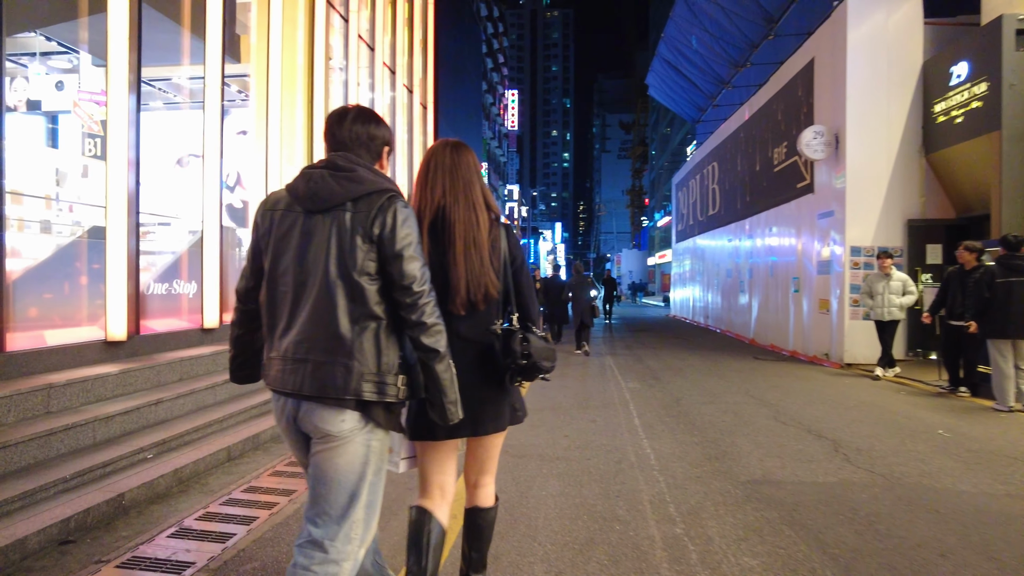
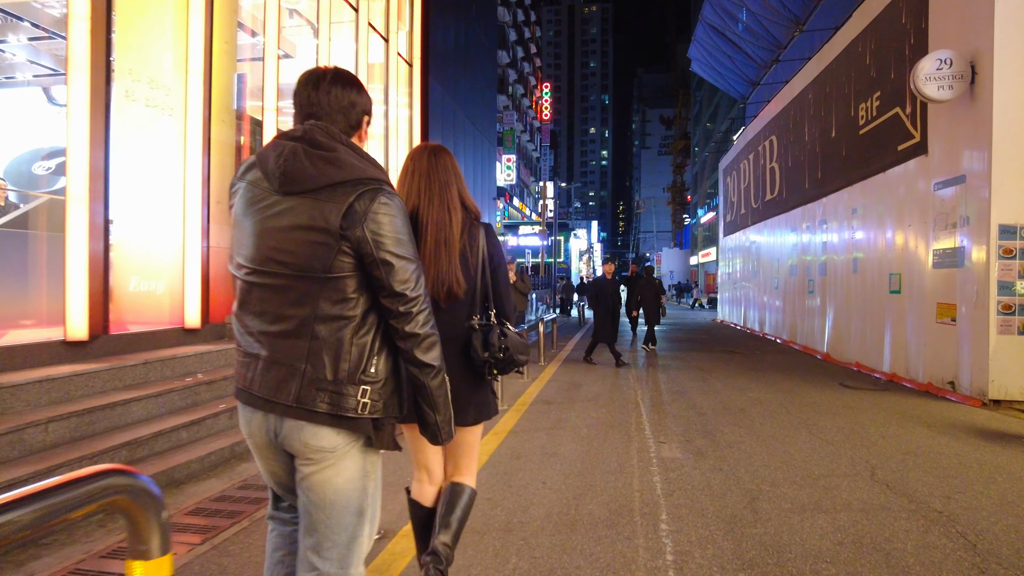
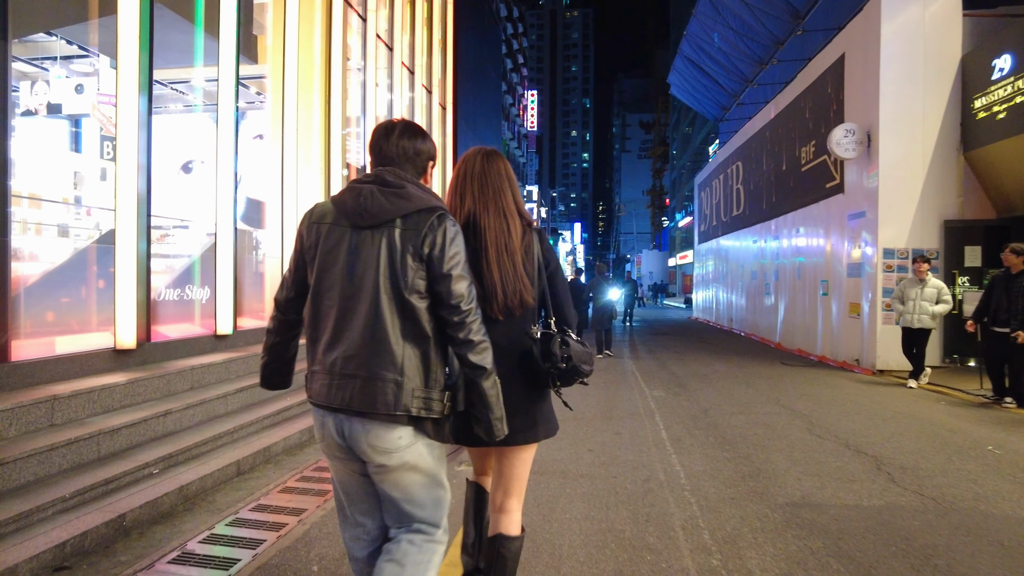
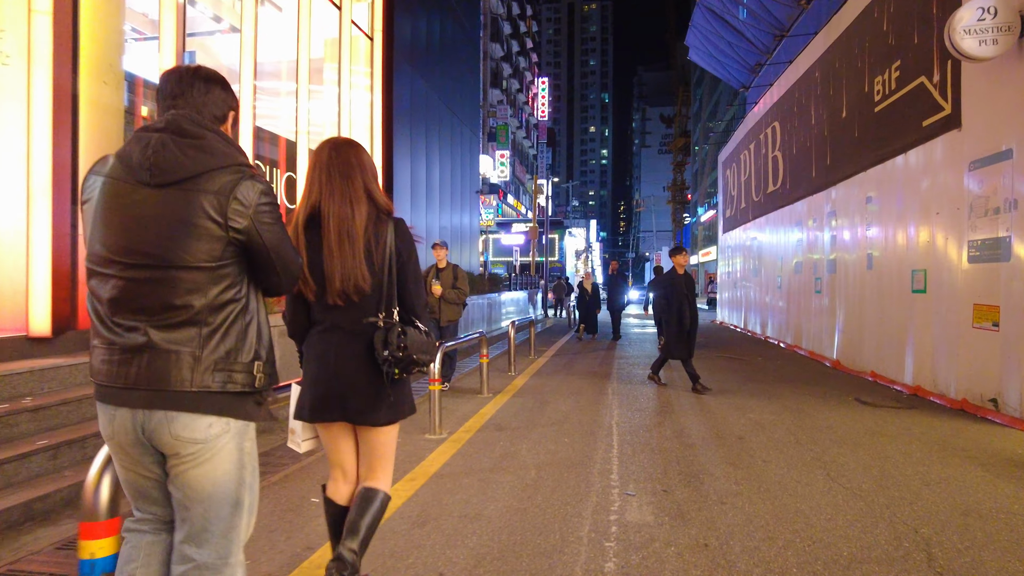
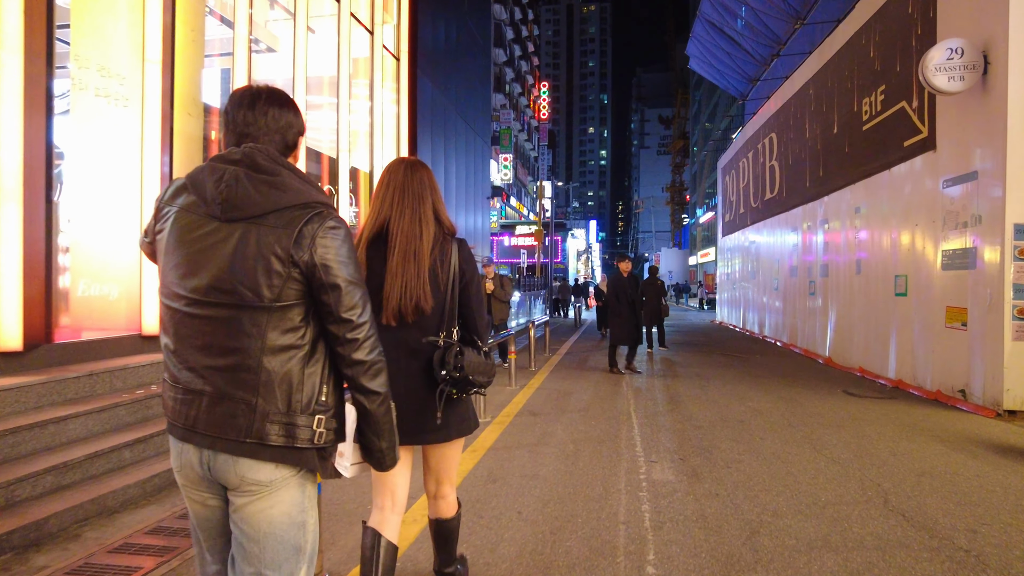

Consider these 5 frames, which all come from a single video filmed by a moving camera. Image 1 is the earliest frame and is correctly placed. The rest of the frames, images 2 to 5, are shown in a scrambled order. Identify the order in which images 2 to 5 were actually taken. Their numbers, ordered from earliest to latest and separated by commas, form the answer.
3, 2, 5, 4
